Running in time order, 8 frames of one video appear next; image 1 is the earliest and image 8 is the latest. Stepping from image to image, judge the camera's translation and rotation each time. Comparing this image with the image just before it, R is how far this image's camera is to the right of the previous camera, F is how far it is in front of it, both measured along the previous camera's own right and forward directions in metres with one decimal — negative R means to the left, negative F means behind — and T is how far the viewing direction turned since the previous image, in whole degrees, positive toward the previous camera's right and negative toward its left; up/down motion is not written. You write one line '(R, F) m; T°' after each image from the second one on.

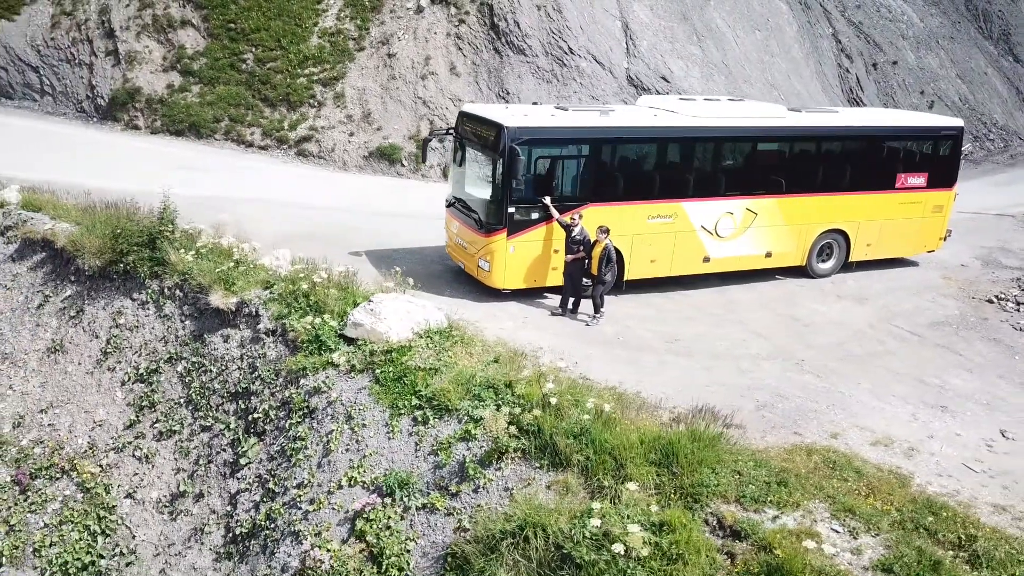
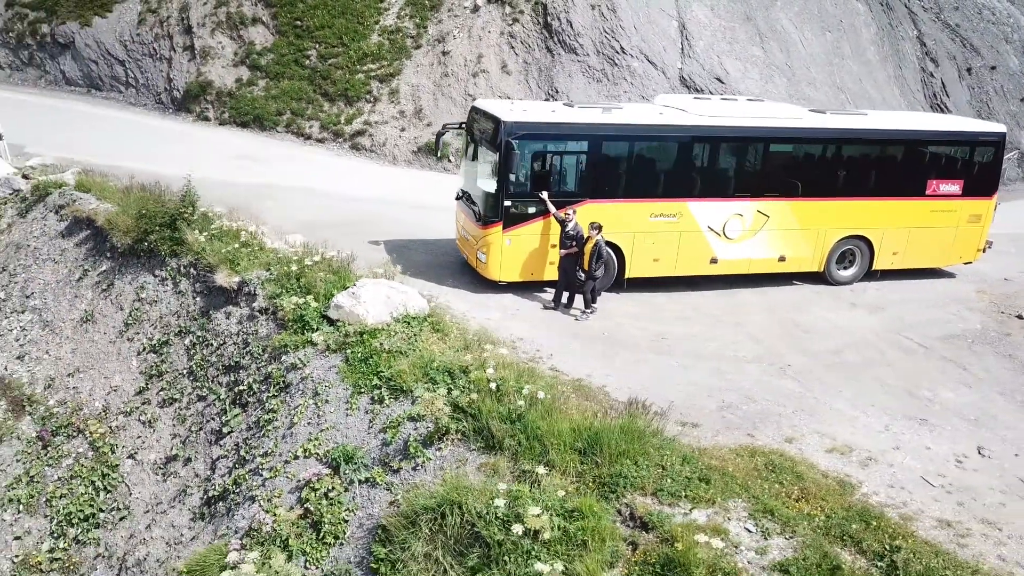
(+1.7, -0.2) m; -6°
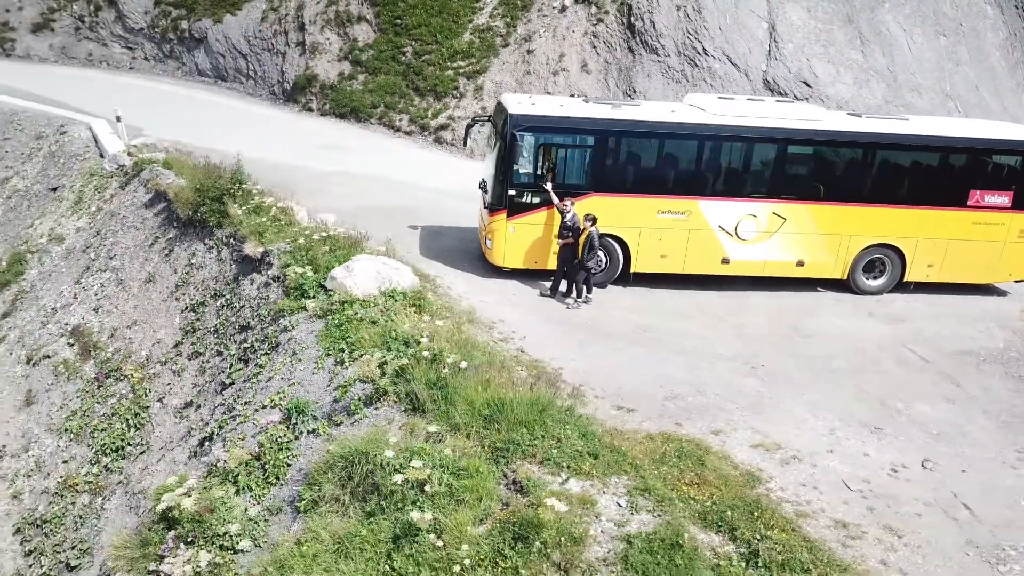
(+2.5, -0.4) m; -10°
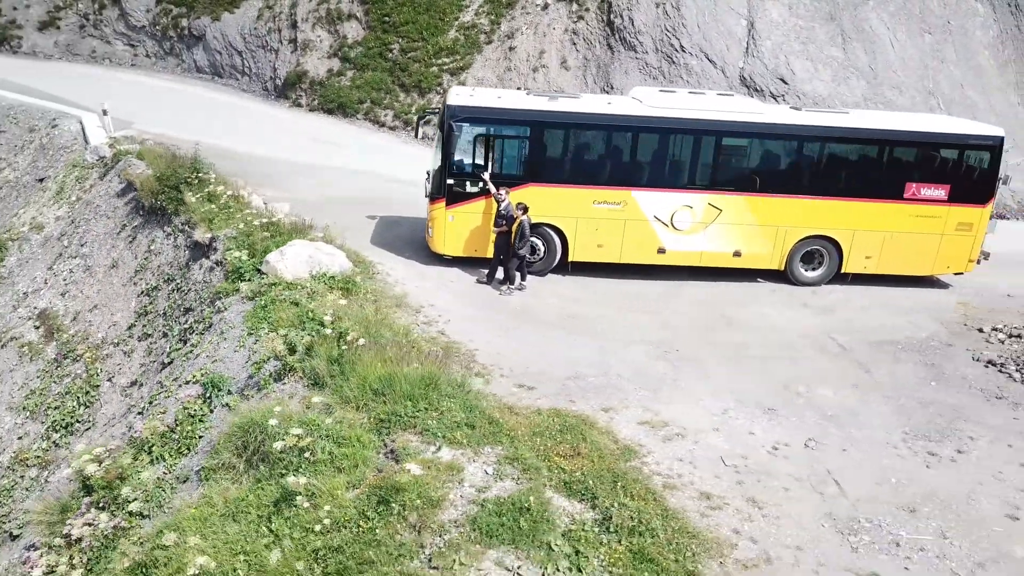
(+1.6, -0.4) m; -2°
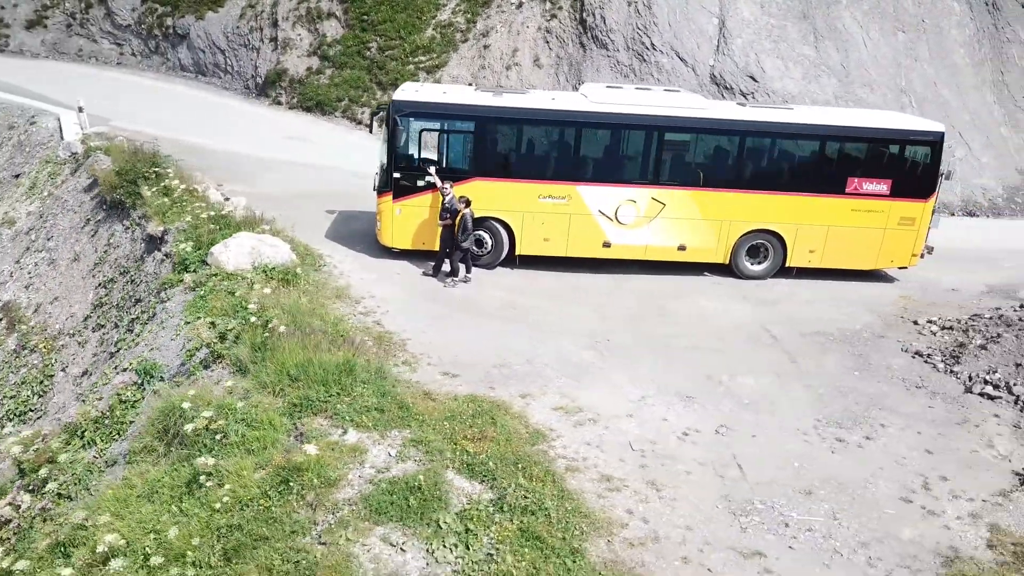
(+1.1, -0.2) m; 0°
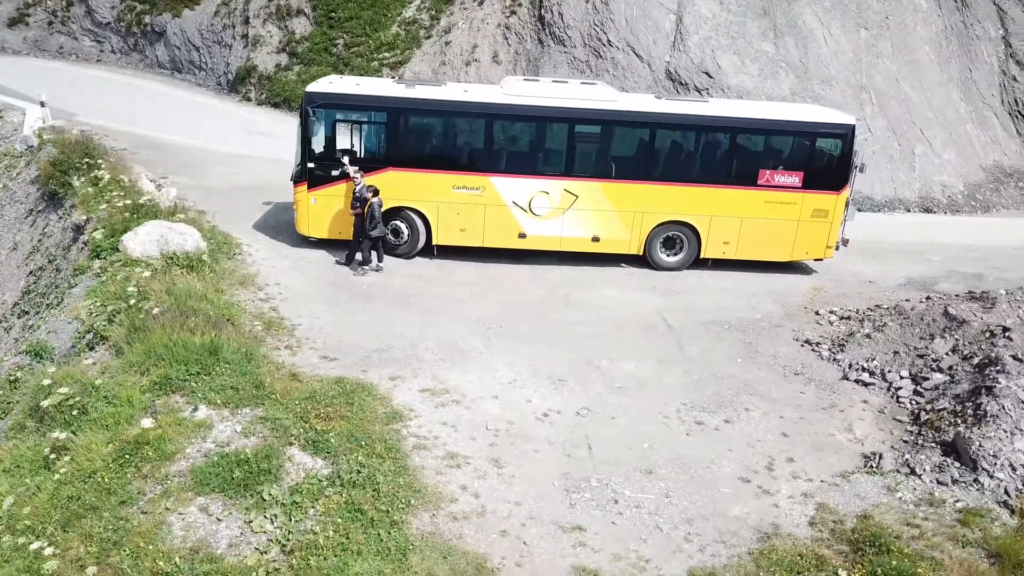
(+1.9, -0.2) m; -1°
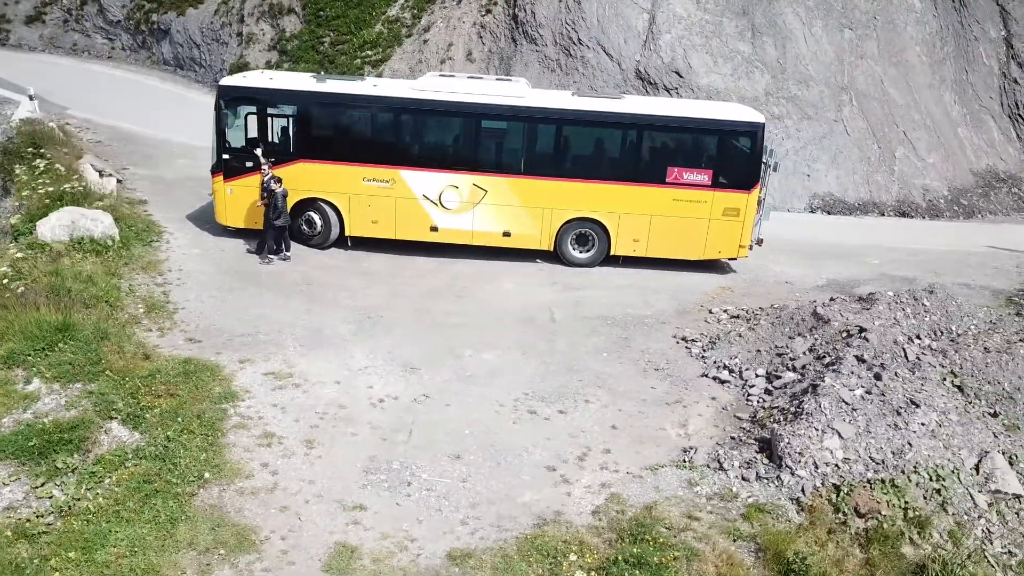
(+2.7, -0.1) m; -3°
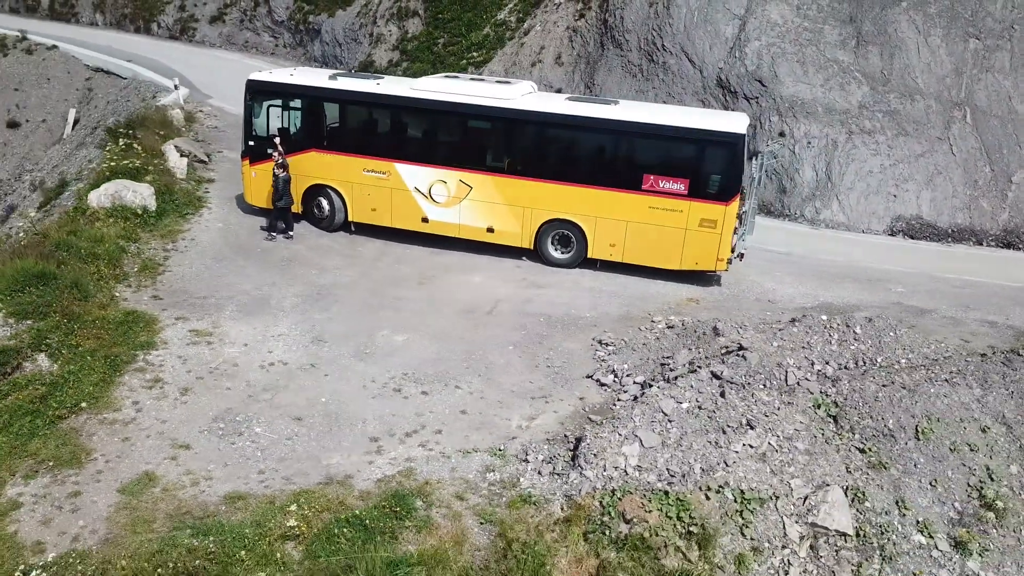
(+4.3, -0.1) m; -13°
